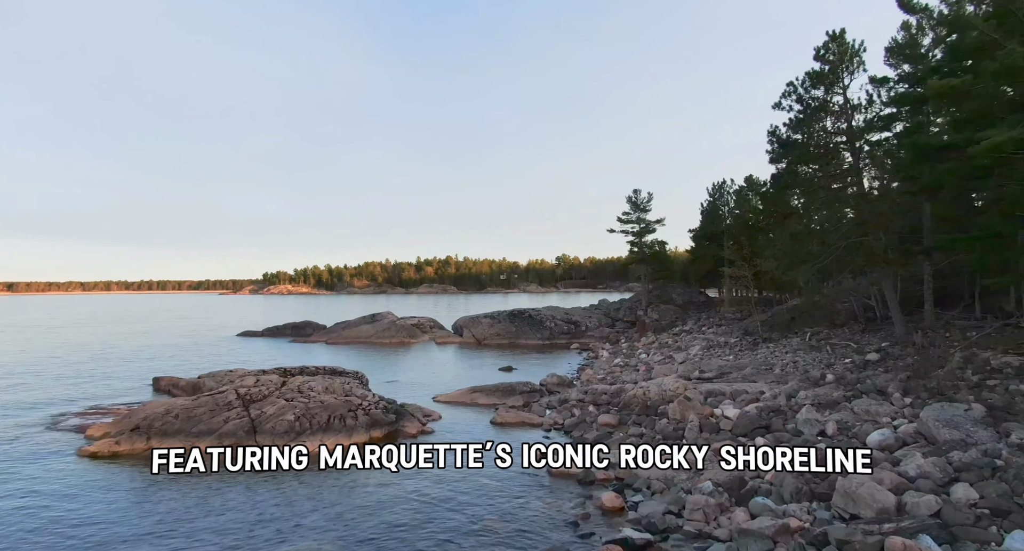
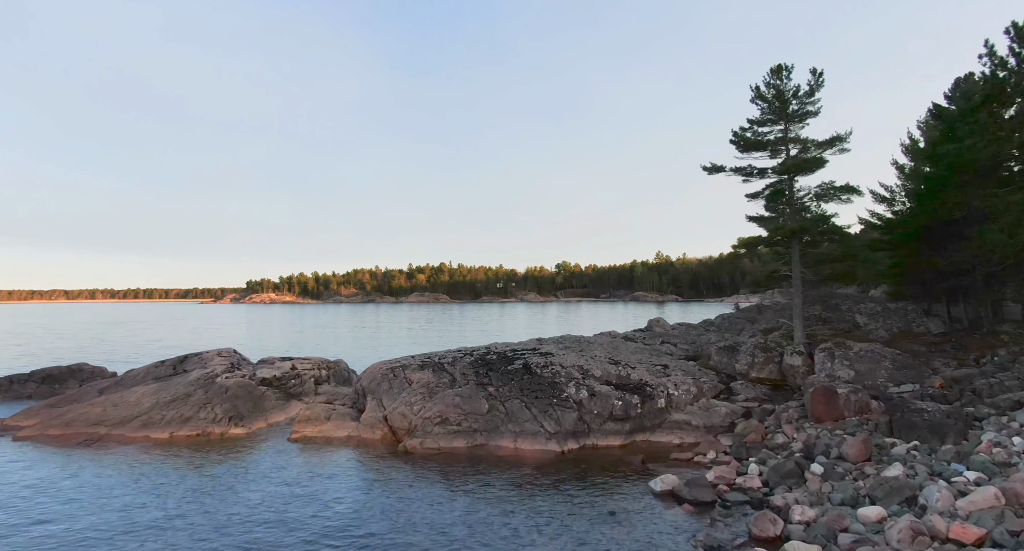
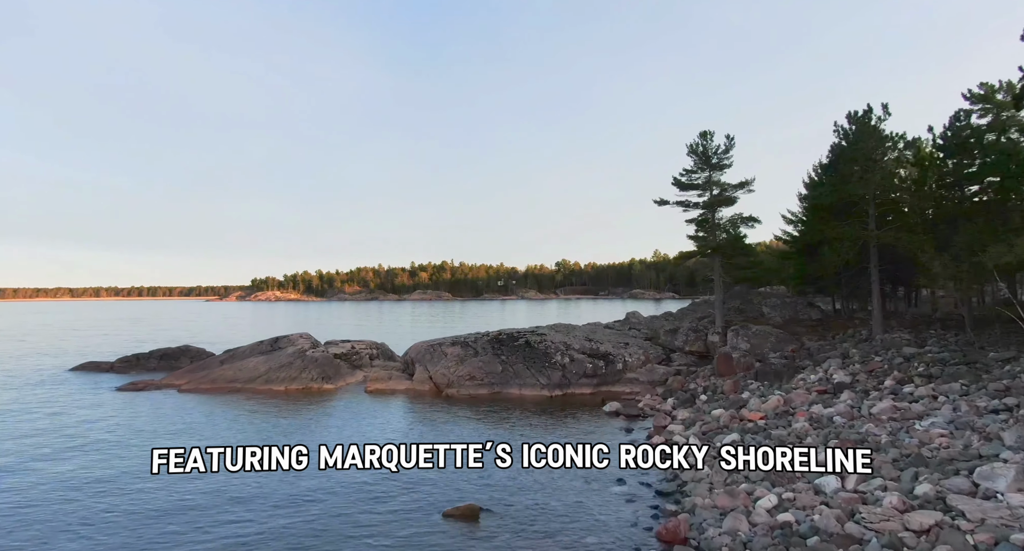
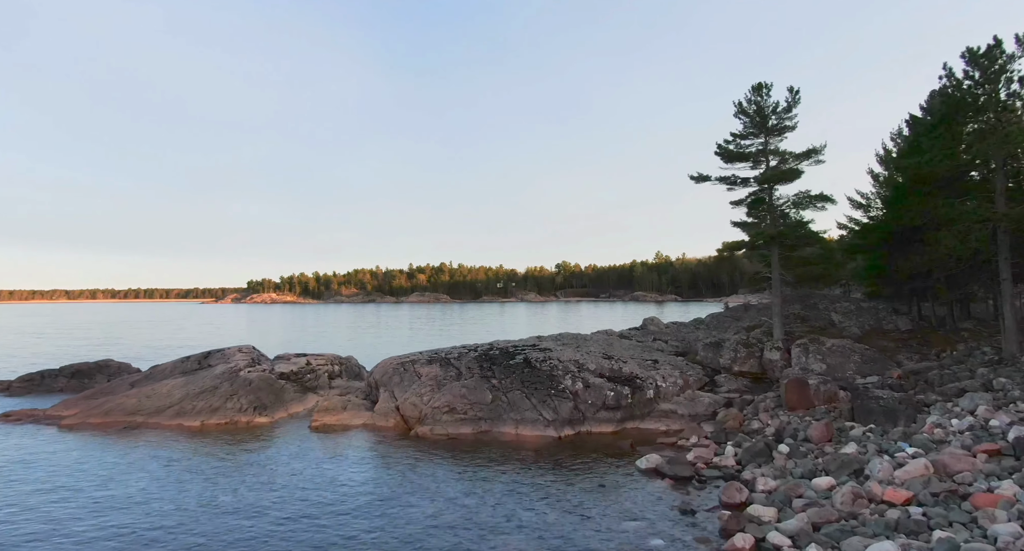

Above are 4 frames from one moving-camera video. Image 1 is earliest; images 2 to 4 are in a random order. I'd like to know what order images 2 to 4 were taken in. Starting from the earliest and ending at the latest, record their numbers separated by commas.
3, 4, 2
